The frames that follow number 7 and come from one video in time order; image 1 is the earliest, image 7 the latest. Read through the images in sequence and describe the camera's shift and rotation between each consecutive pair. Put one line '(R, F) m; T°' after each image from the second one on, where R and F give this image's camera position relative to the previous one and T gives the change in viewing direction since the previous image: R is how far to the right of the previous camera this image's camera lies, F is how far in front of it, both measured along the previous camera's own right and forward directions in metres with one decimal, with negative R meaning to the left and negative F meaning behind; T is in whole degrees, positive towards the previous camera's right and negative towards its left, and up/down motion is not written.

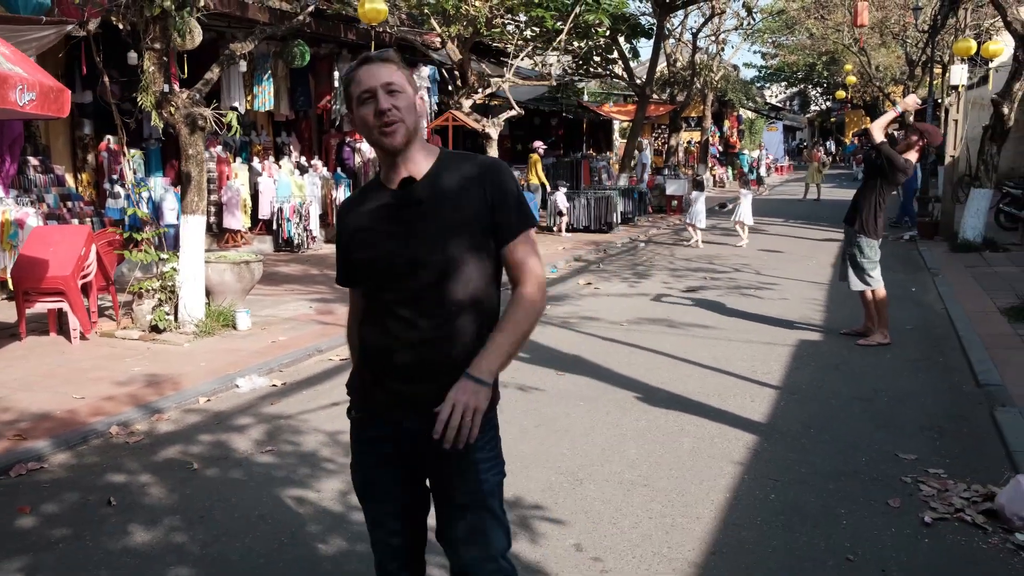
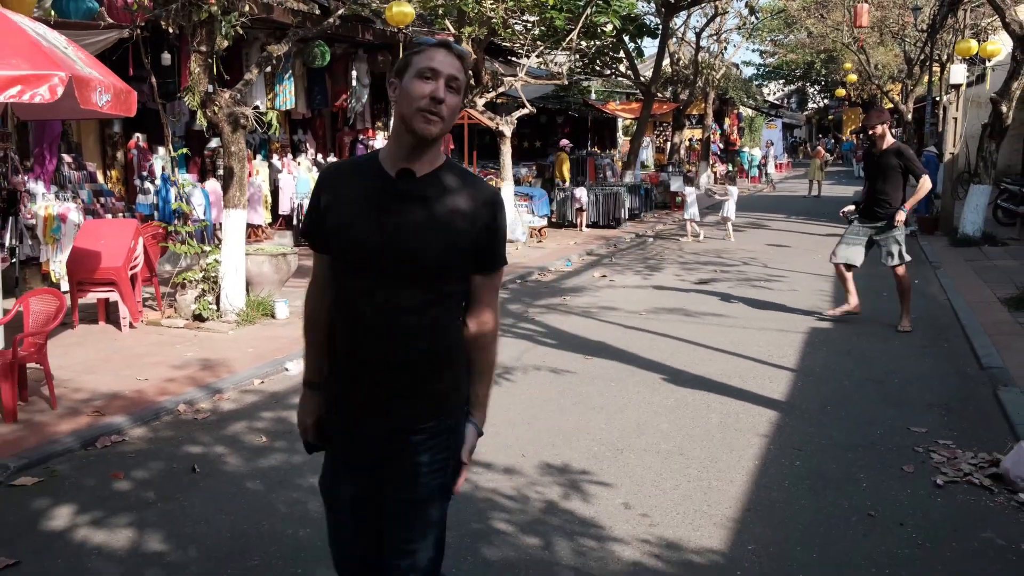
(-0.3, -0.5) m; 0°
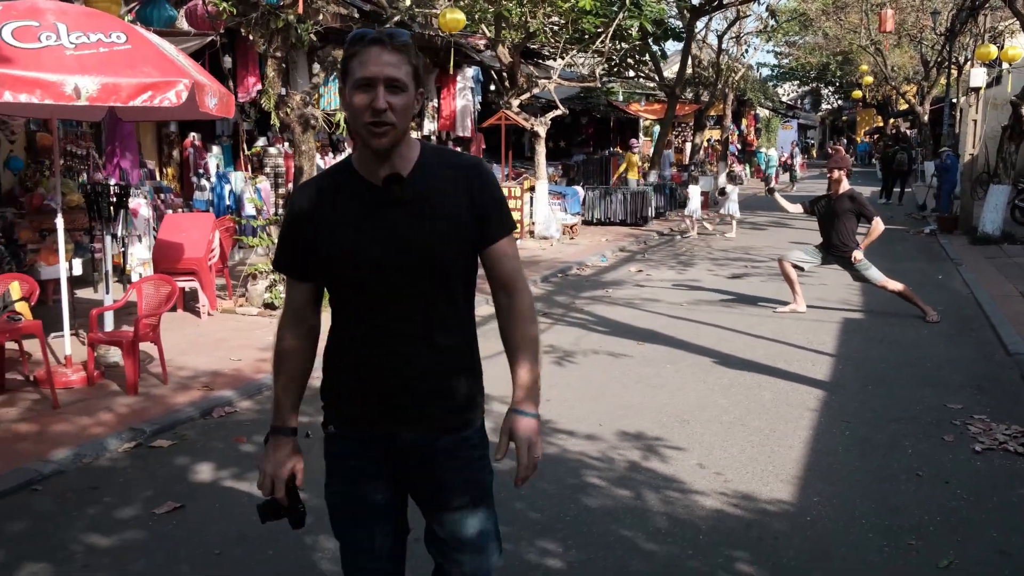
(-0.4, -0.6) m; -1°
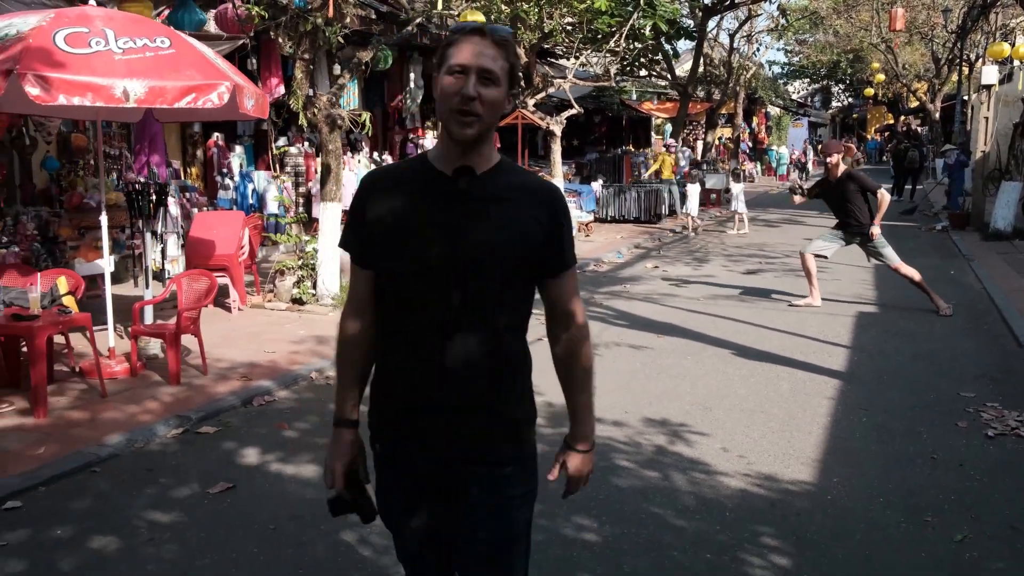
(-0.1, -0.2) m; -1°
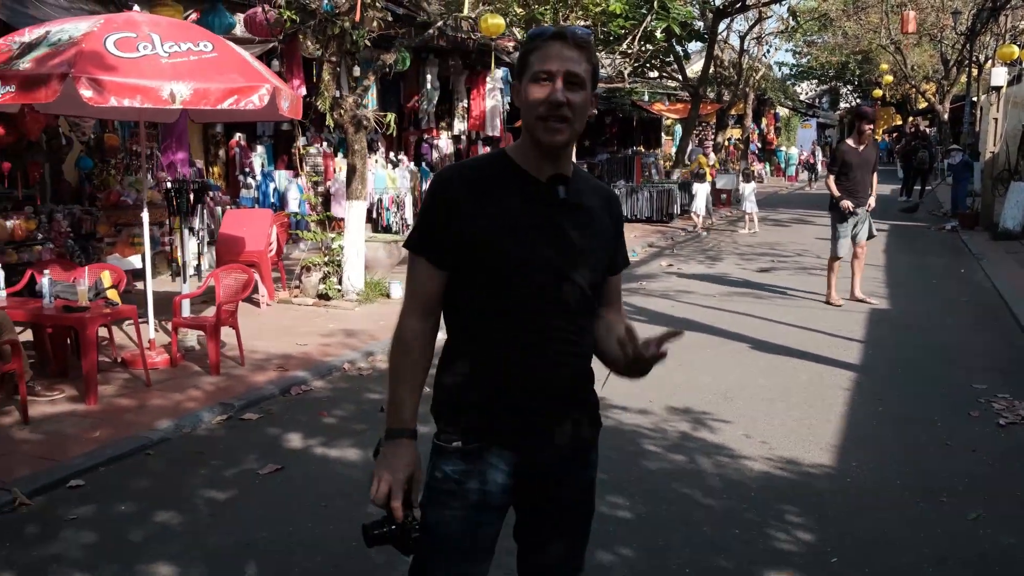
(-0.1, -0.3) m; 0°
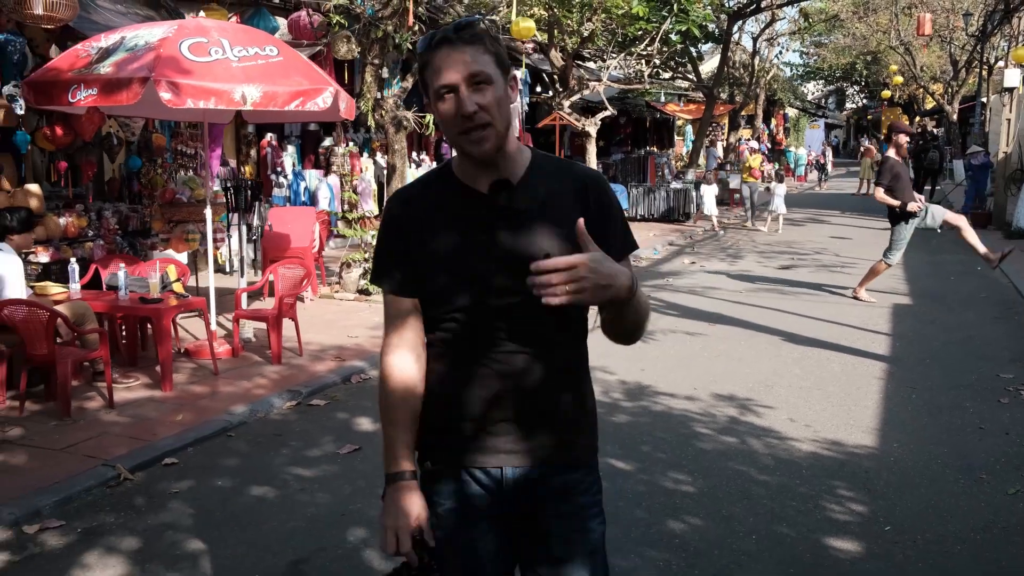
(-0.3, -0.3) m; 0°
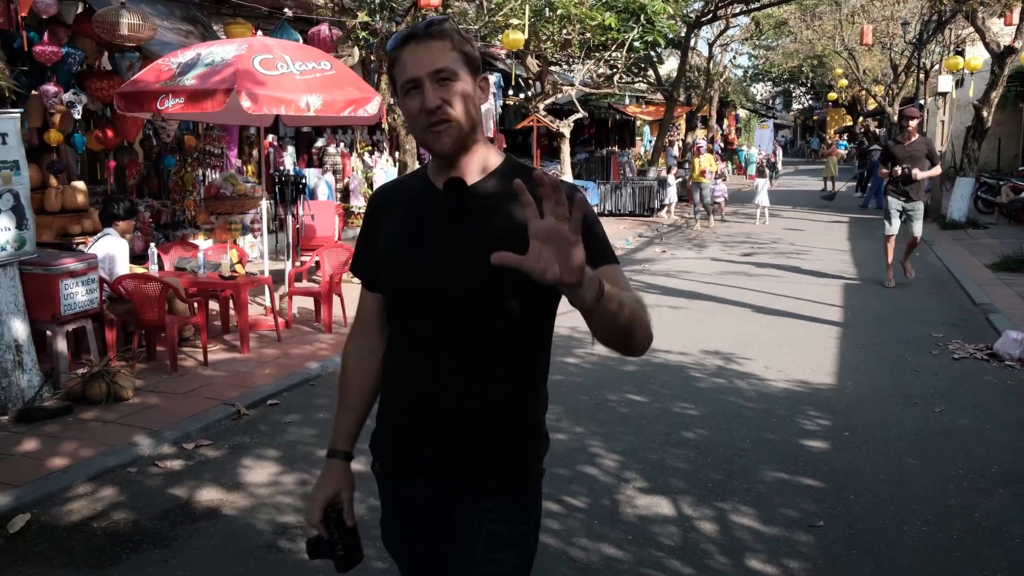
(-0.6, -1.3) m; +3°
